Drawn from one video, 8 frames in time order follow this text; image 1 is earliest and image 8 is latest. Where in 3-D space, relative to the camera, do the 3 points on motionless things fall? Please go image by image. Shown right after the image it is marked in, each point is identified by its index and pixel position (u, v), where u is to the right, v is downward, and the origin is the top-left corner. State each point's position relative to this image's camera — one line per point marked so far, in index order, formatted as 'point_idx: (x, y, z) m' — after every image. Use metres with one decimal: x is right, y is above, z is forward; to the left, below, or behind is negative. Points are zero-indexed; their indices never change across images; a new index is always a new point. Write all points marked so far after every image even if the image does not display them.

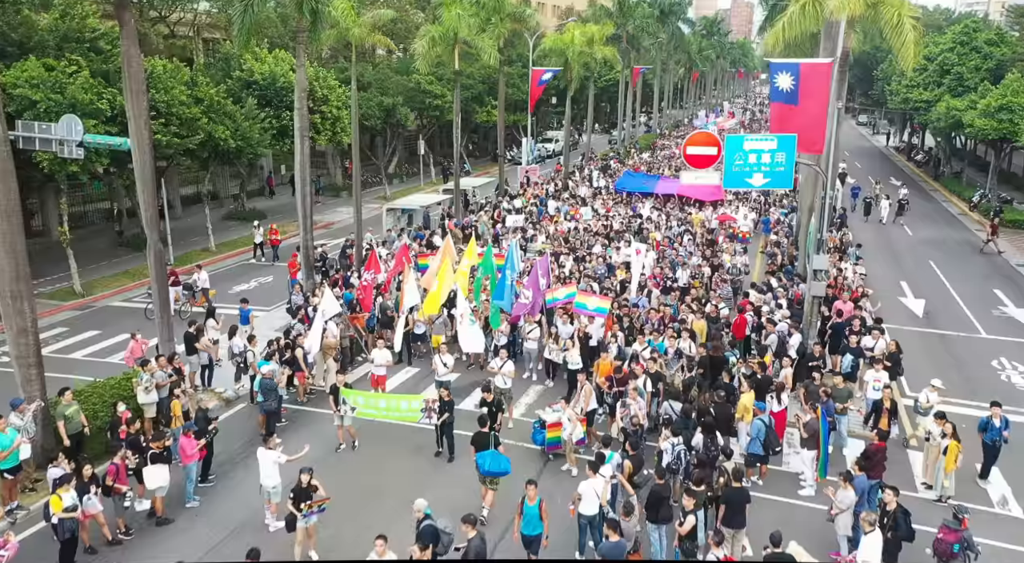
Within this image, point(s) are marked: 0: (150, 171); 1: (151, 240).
0: (-7.0, +2.2, +16.7) m
1: (-7.2, +0.8, +17.1) m
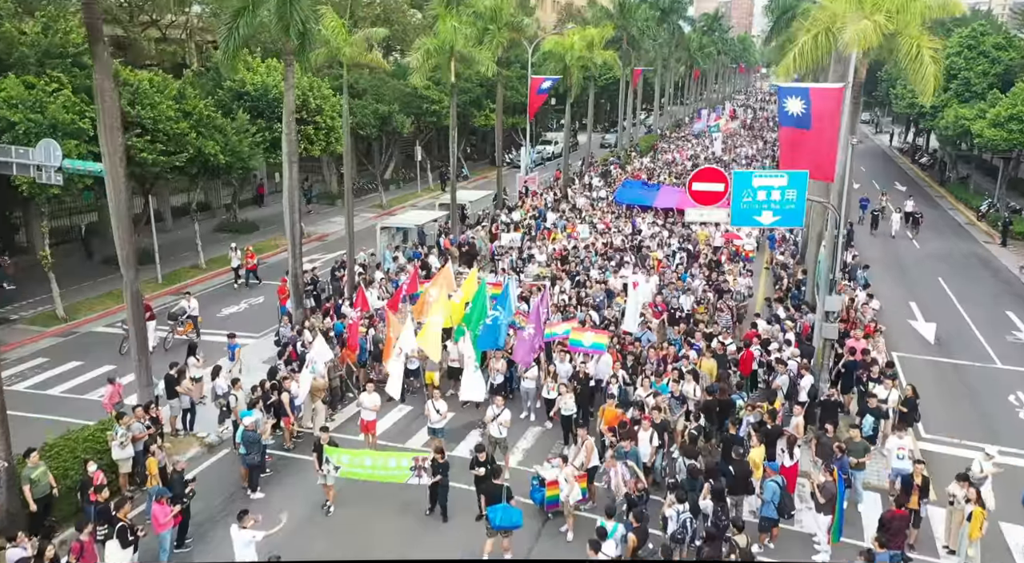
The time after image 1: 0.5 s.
0: (-7.1, +1.3, +15.8) m
1: (-7.2, 0.0, +16.3) m
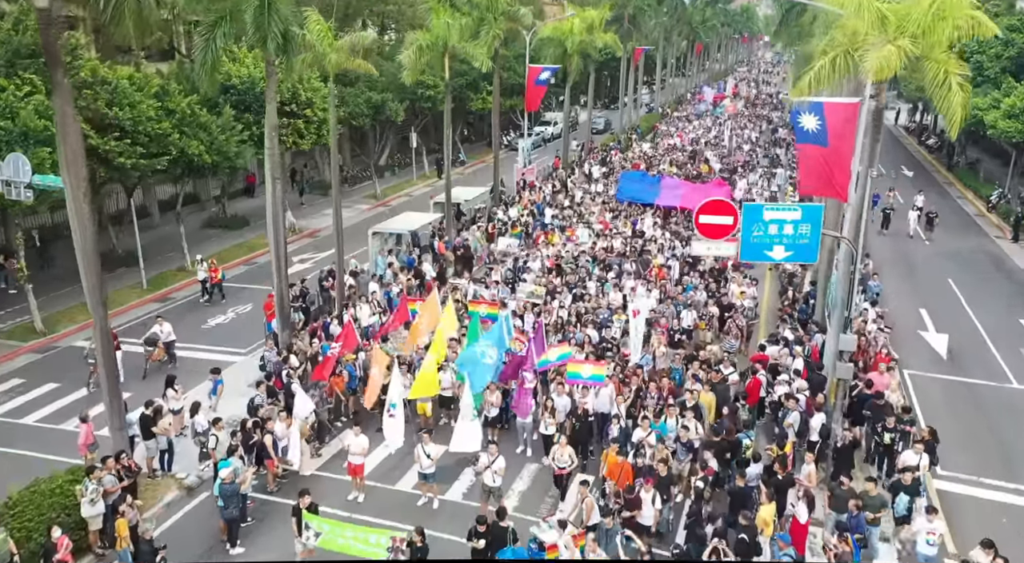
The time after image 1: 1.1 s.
0: (-7.2, +0.6, +14.7) m
1: (-7.4, -0.7, +15.2) m
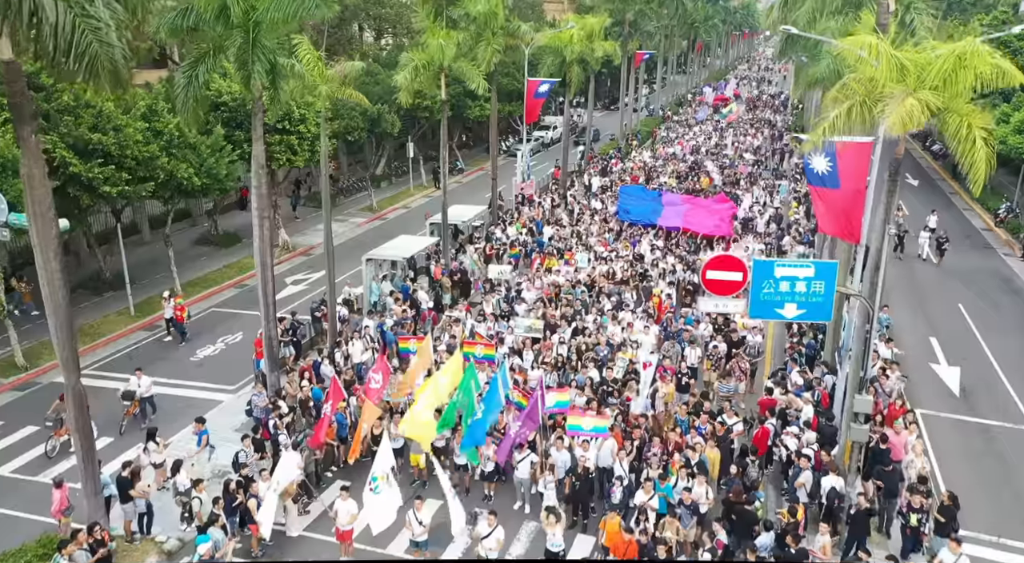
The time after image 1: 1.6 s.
0: (-7.3, -0.4, +13.9) m
1: (-7.4, -1.6, +14.4) m
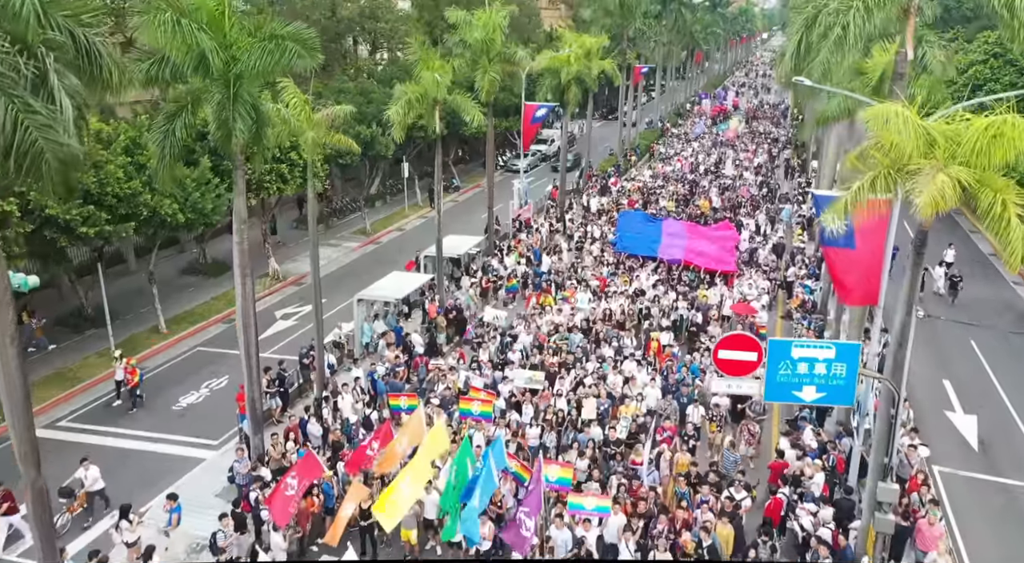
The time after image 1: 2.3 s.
0: (-7.3, -1.6, +12.9) m
1: (-7.5, -2.9, +13.4) m
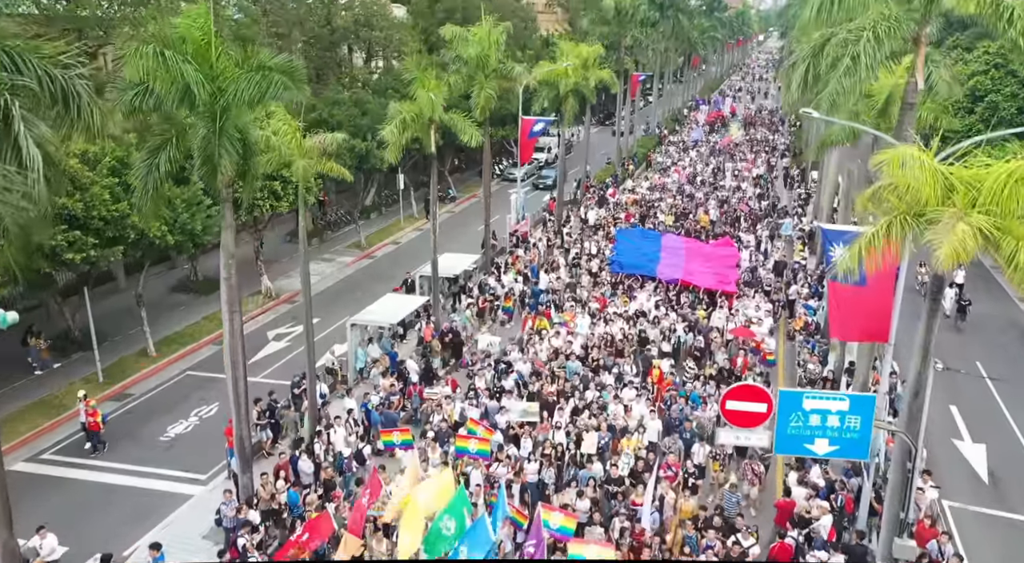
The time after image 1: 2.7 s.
0: (-7.3, -2.3, +12.2) m
1: (-7.5, -3.6, +12.7) m
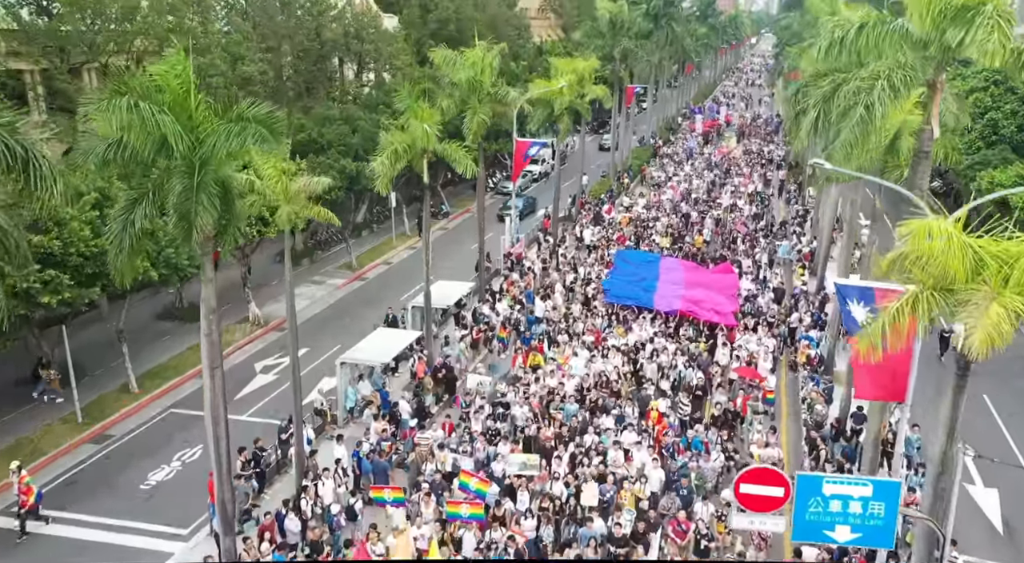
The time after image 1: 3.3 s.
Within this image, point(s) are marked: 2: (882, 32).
0: (-7.3, -3.4, +11.3) m
1: (-7.5, -4.7, +11.8) m
2: (+7.3, +4.9, +17.0) m
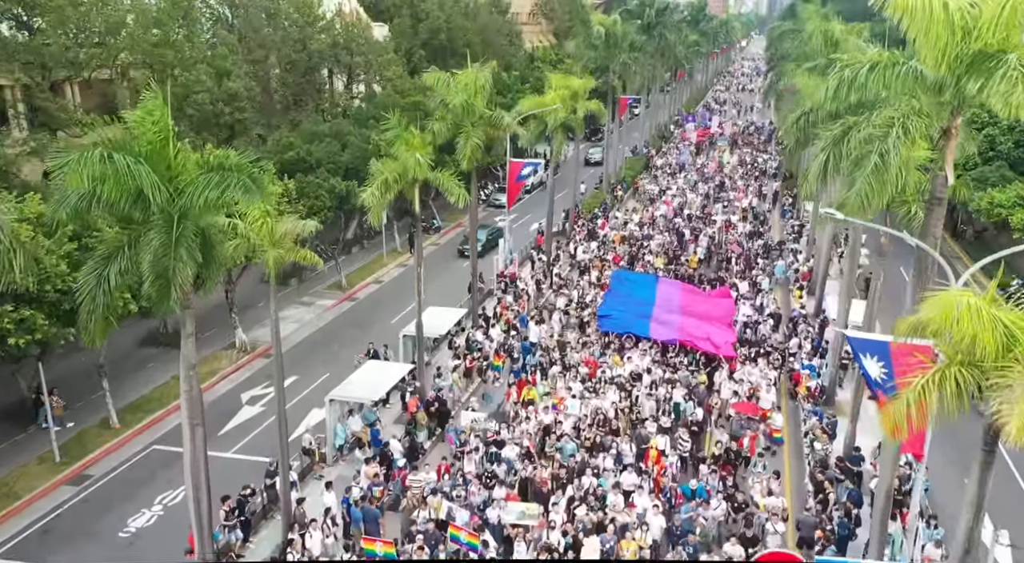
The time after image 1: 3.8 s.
0: (-7.3, -4.3, +10.4) m
1: (-7.5, -5.6, +10.9) m
2: (+7.2, +4.0, +16.3) m
